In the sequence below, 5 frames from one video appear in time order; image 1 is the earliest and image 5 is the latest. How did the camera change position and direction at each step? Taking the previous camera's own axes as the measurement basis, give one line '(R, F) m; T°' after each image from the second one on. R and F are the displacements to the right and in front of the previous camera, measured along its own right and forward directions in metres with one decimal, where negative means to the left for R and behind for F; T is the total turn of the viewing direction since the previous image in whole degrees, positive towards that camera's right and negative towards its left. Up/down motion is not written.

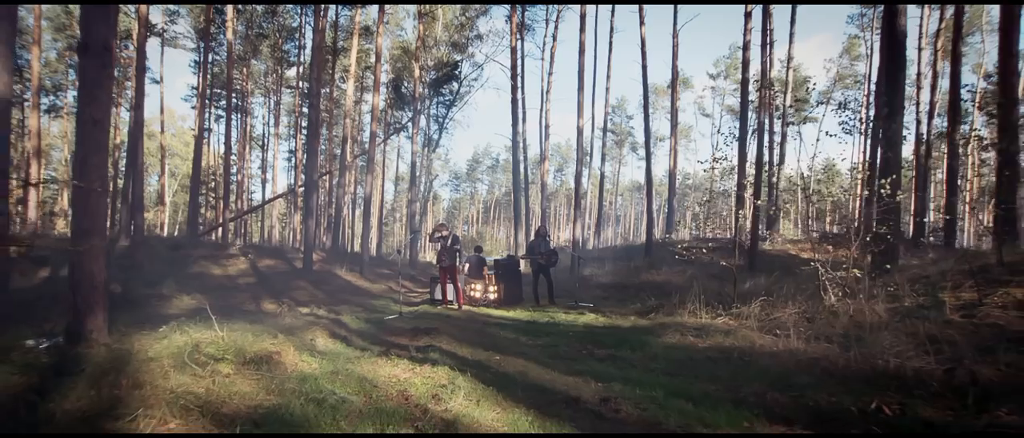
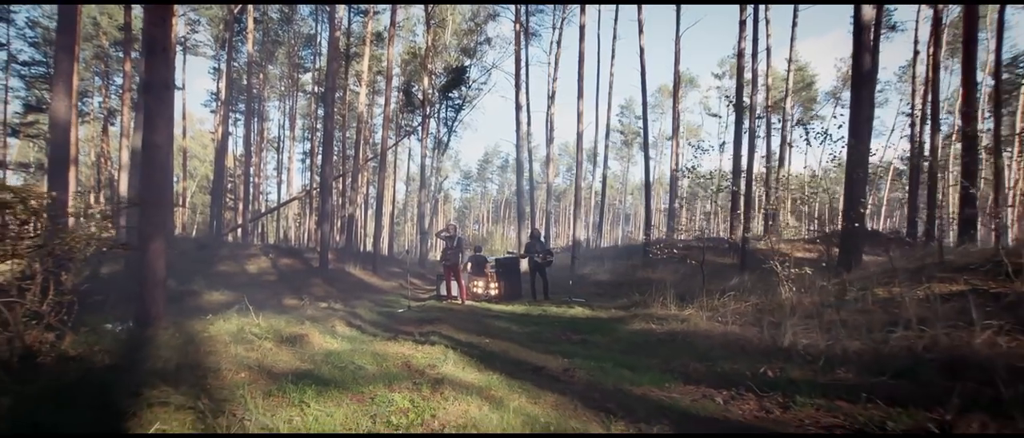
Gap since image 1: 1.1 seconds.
(+0.5, -1.3) m; -1°
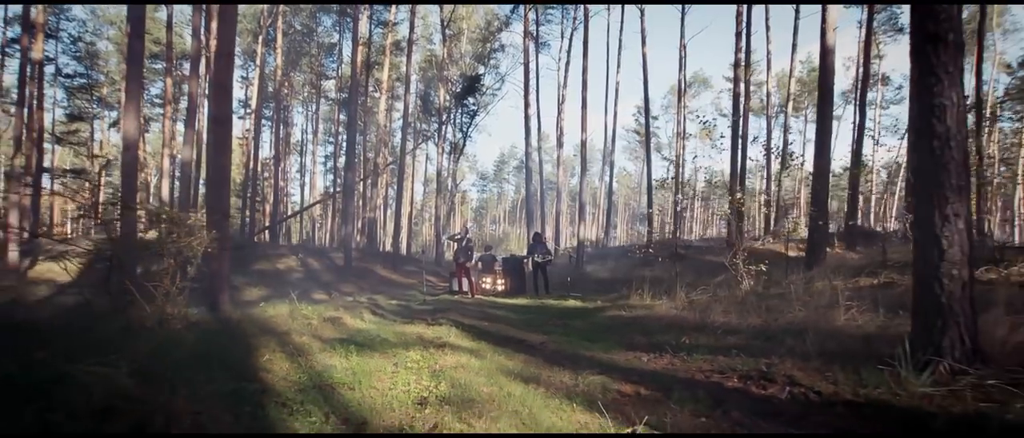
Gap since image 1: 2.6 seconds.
(+0.6, -1.9) m; -2°
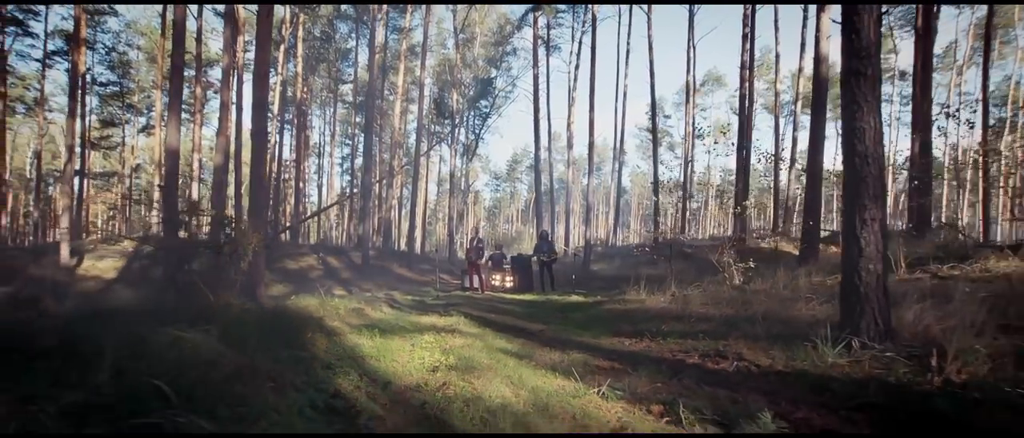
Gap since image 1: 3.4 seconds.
(+0.3, -1.1) m; -2°
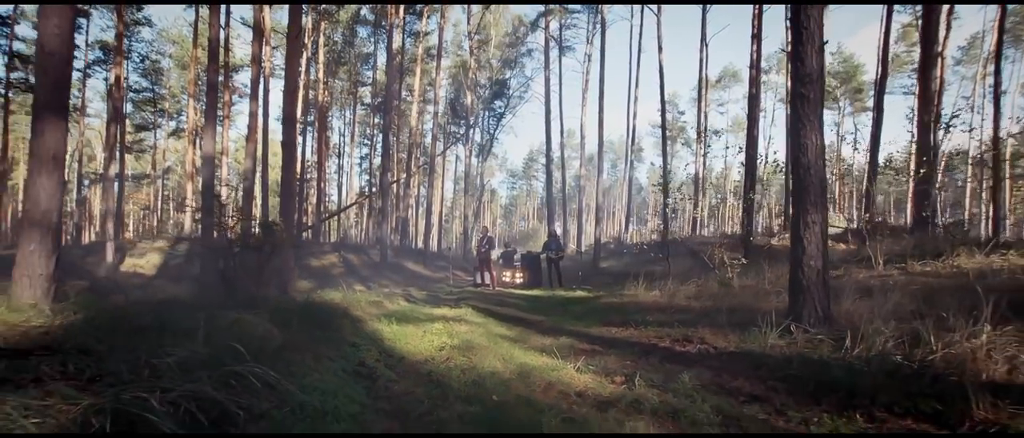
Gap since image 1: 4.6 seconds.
(+0.4, -1.0) m; -2°
